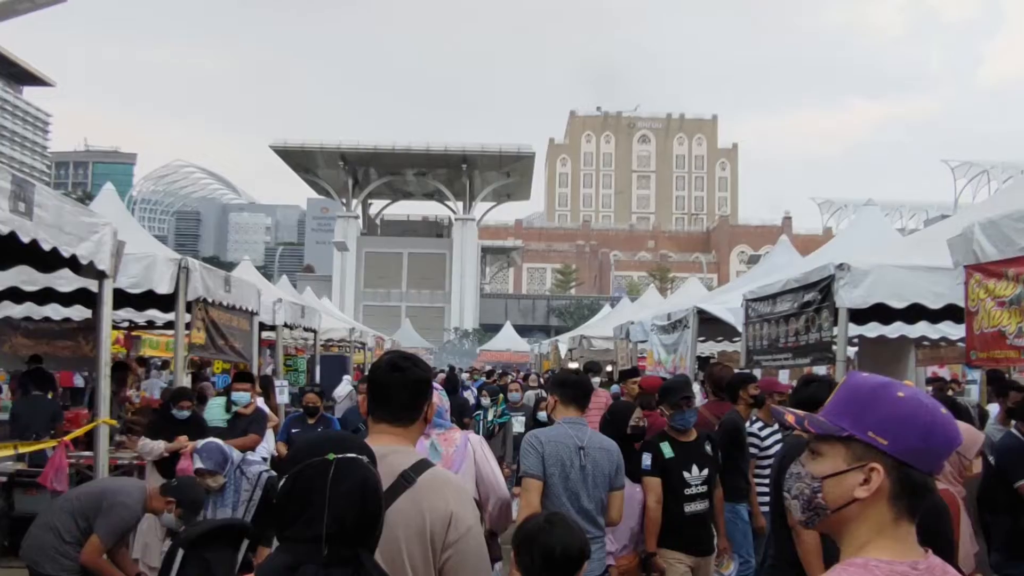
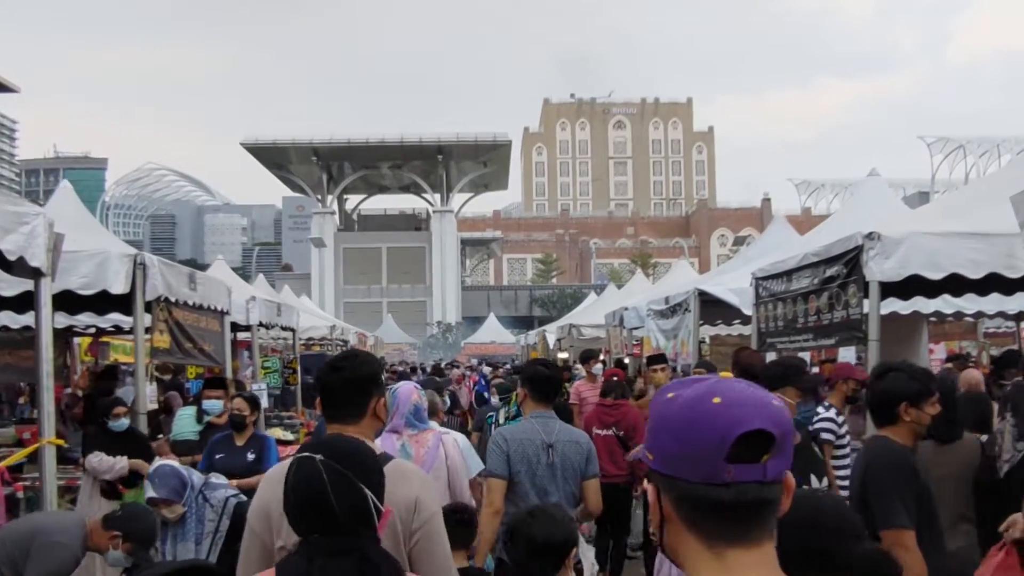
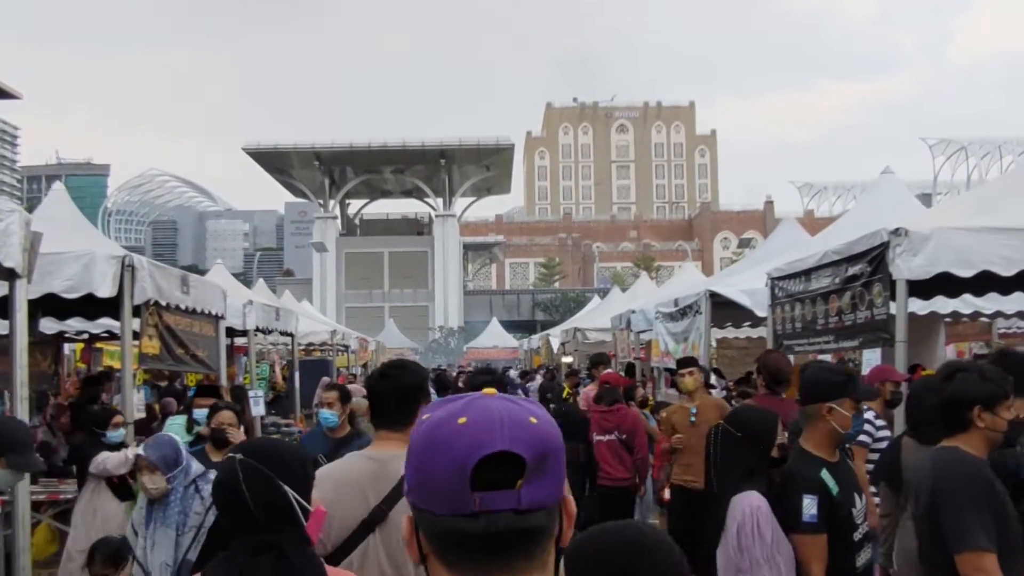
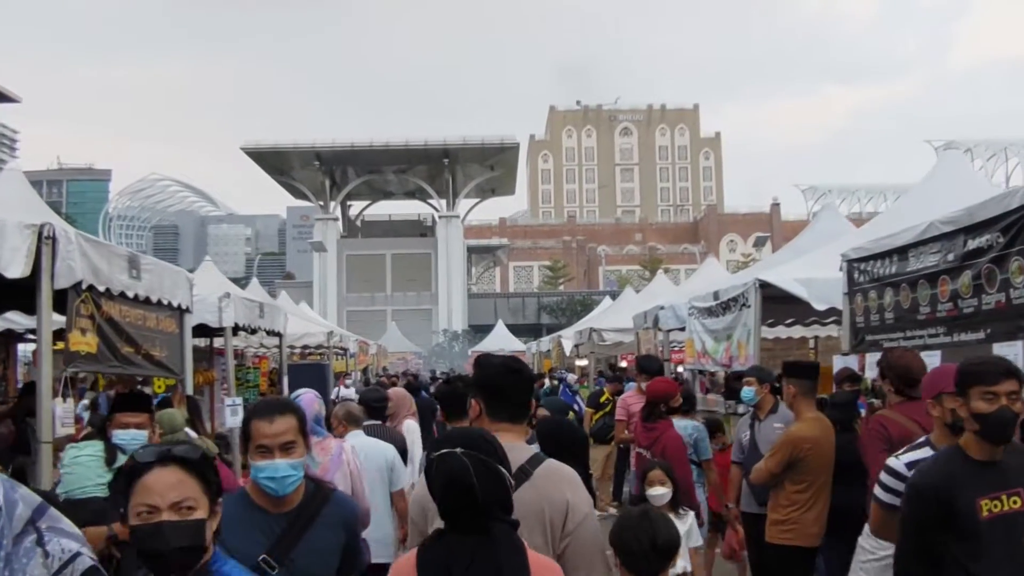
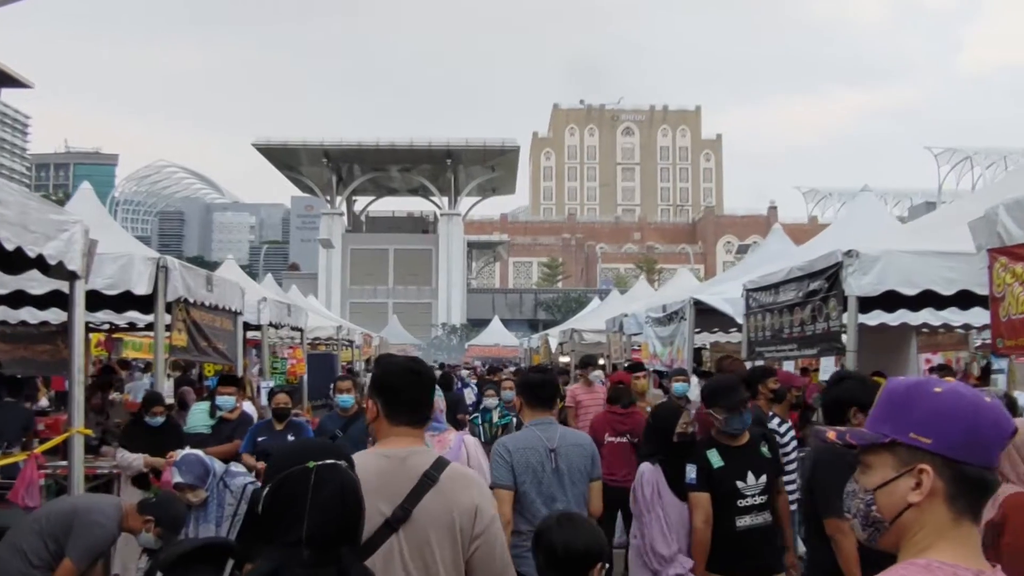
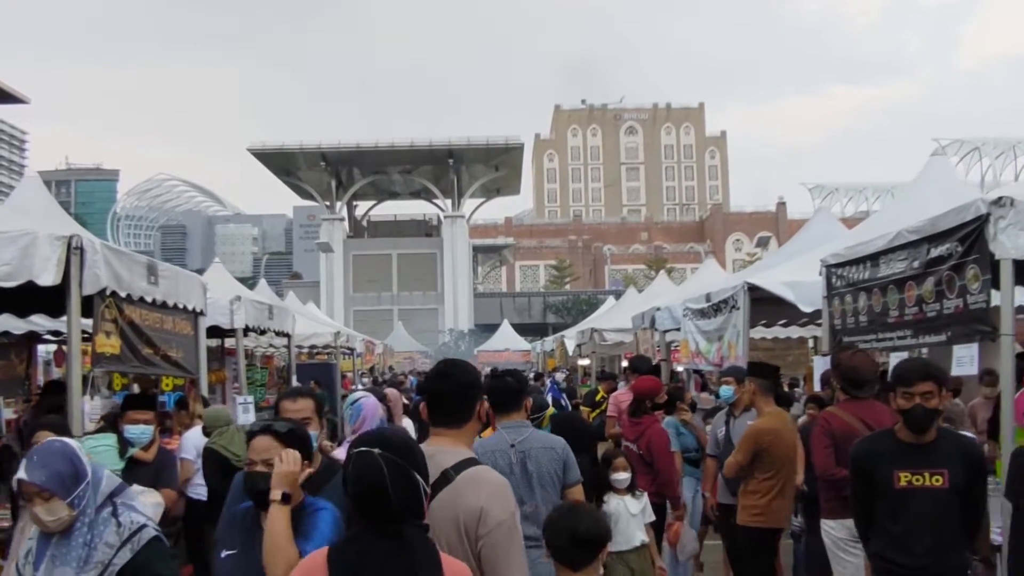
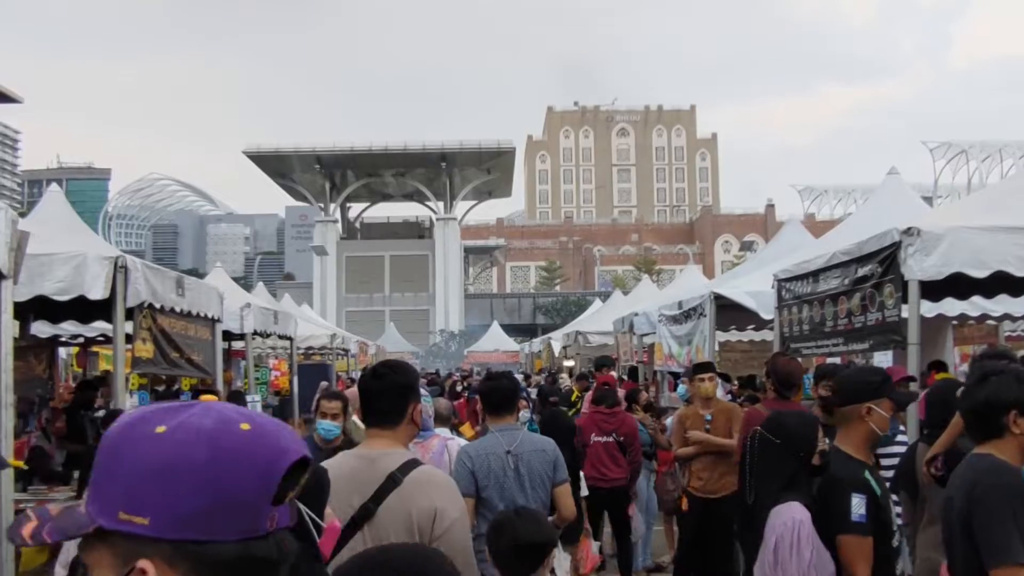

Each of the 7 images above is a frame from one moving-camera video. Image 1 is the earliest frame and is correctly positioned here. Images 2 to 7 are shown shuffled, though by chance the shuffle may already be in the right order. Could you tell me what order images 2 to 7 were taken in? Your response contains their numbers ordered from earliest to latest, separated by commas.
5, 2, 3, 7, 6, 4
